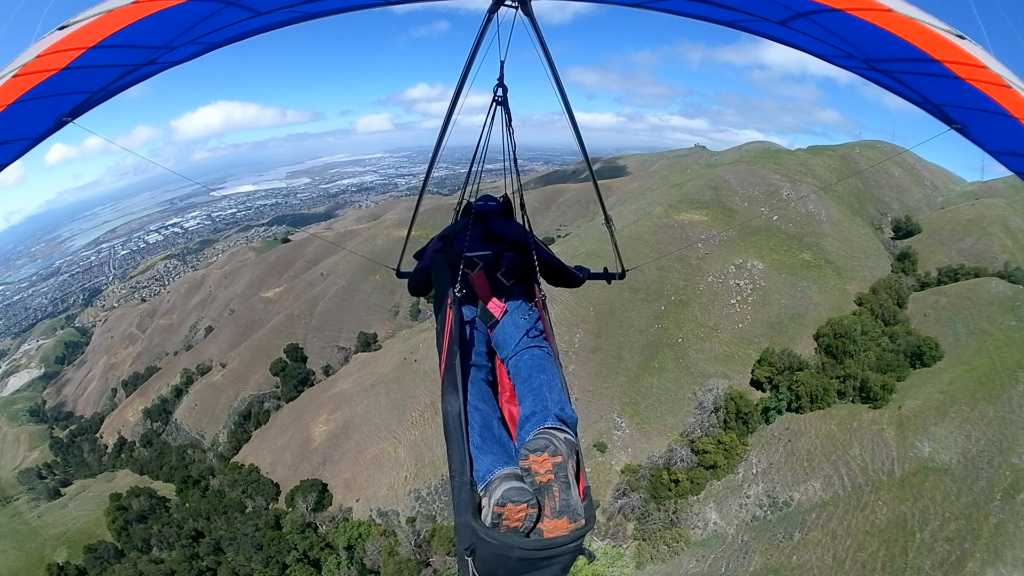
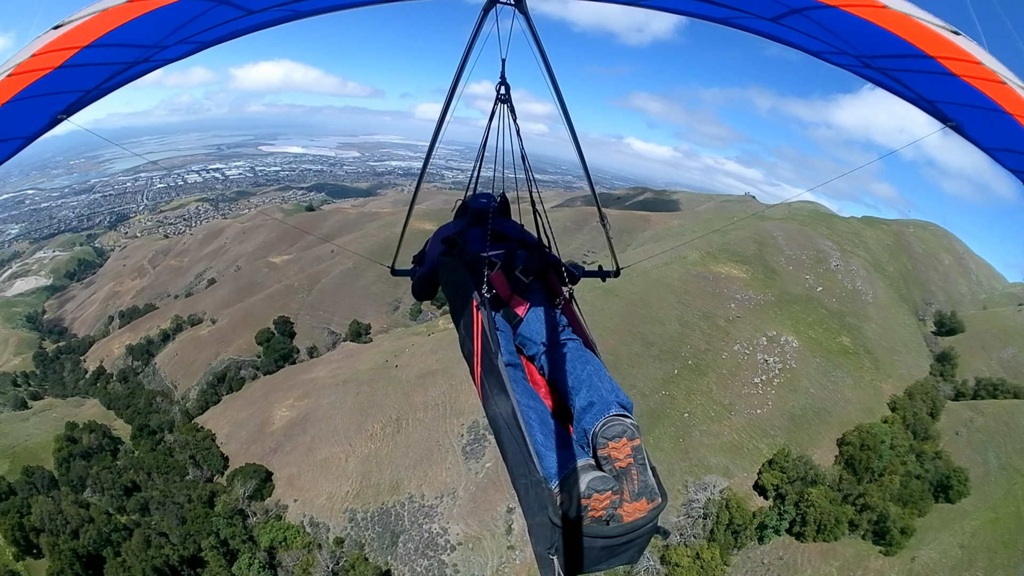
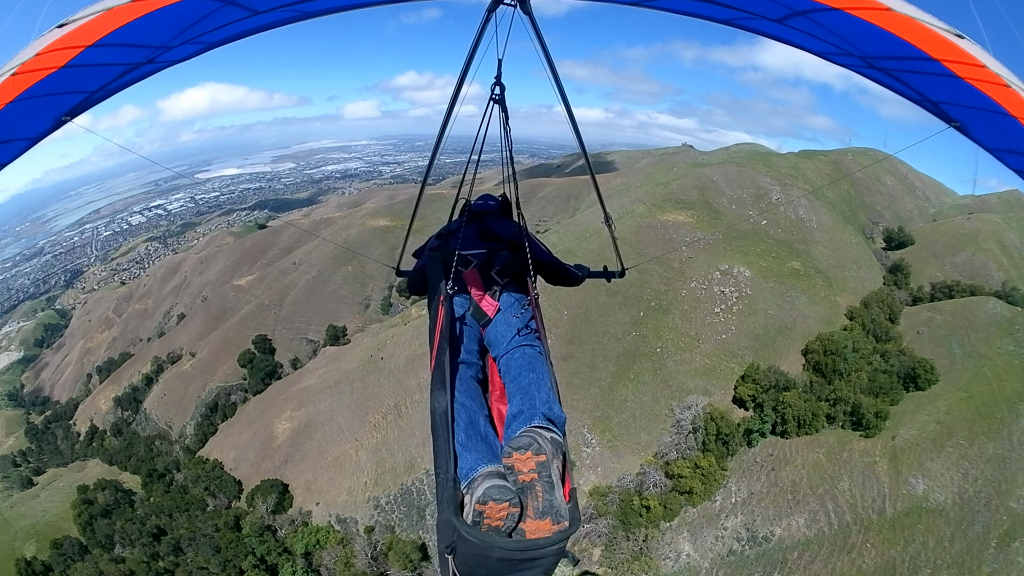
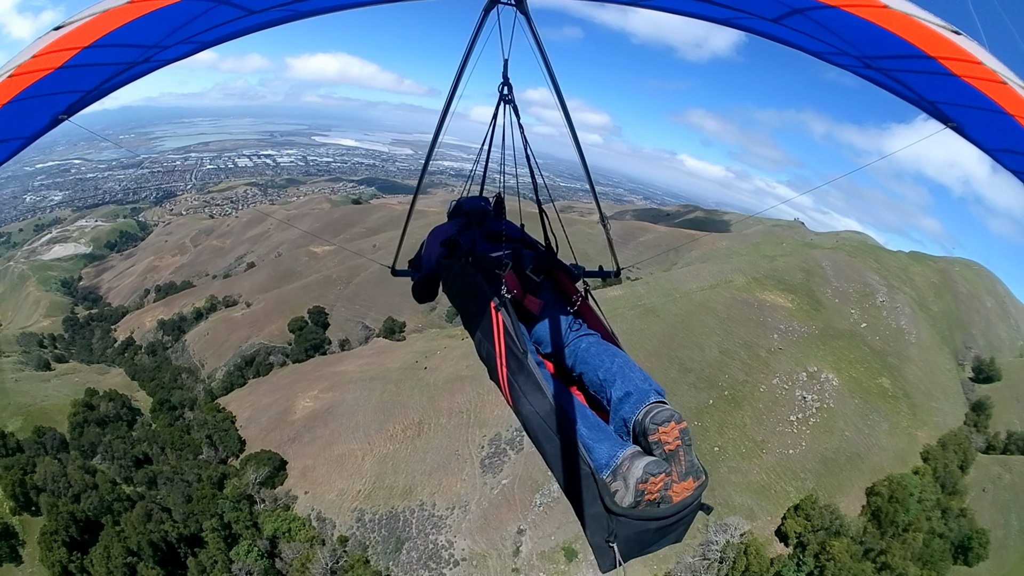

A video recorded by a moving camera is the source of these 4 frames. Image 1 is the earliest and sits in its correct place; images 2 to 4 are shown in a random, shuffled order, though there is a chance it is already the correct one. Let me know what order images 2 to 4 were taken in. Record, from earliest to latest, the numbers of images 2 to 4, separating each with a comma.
3, 2, 4
